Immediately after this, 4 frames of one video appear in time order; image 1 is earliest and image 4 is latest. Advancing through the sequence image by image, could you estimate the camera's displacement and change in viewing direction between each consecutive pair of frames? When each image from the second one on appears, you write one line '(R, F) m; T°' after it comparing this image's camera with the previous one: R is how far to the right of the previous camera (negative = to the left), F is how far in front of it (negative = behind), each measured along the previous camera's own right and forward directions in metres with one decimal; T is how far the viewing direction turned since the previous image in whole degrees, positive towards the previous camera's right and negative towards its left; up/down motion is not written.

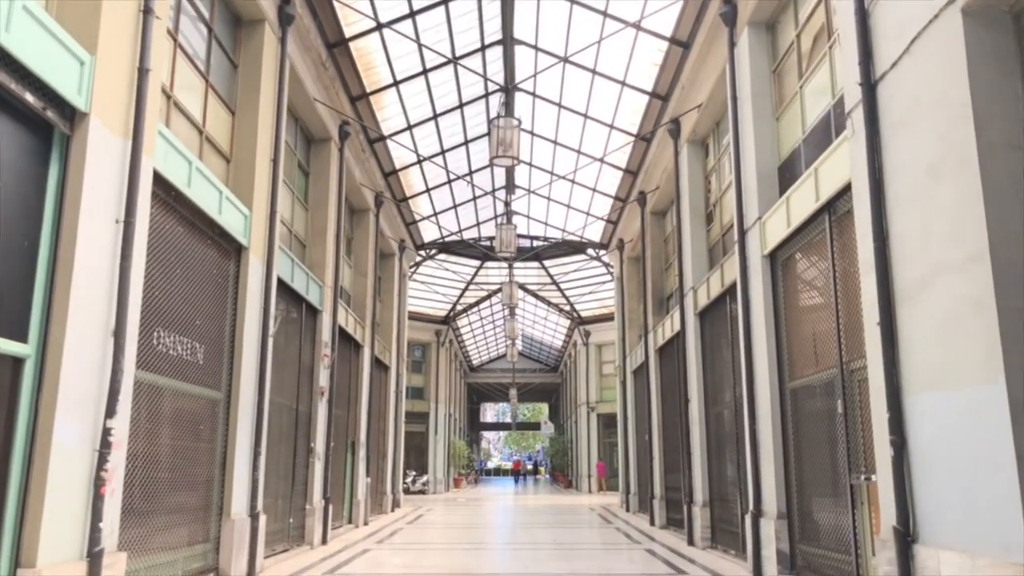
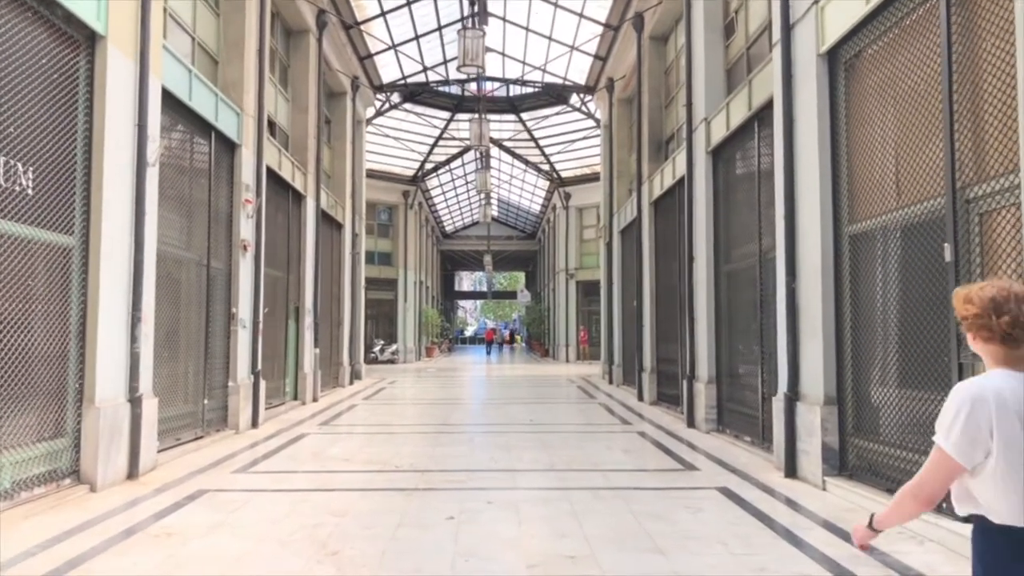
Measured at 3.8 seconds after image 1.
(+0.1, +2.2) m; +2°
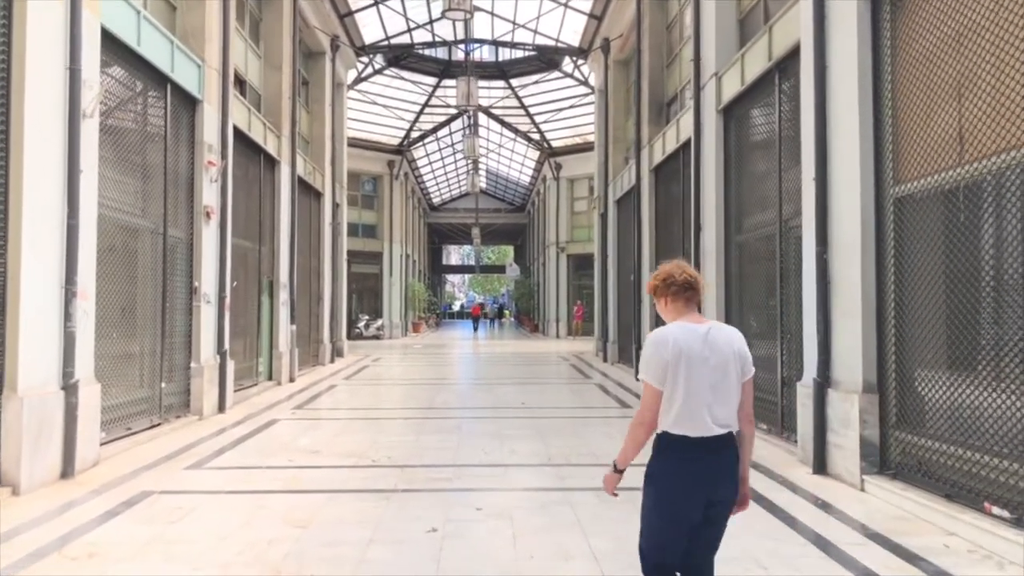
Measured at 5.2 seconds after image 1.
(0.0, +0.8) m; +1°
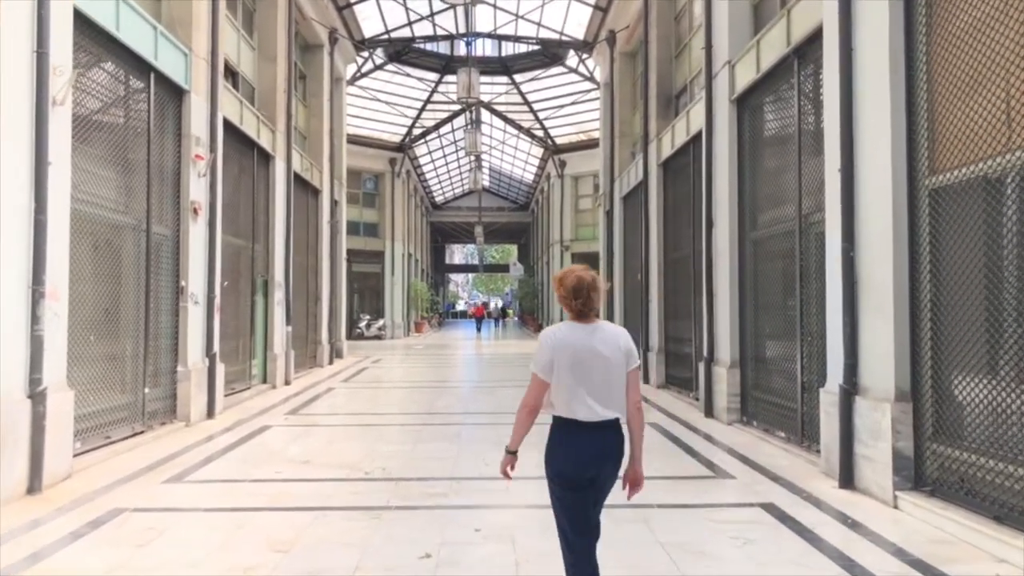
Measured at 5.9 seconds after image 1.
(0.0, +0.4) m; 0°
